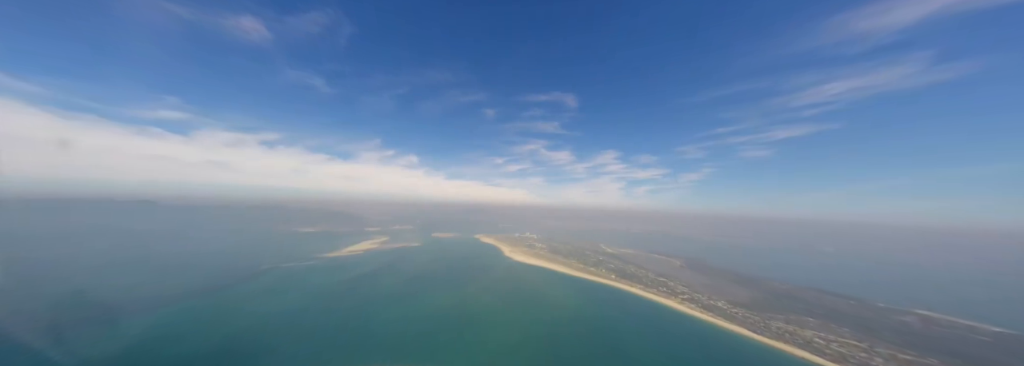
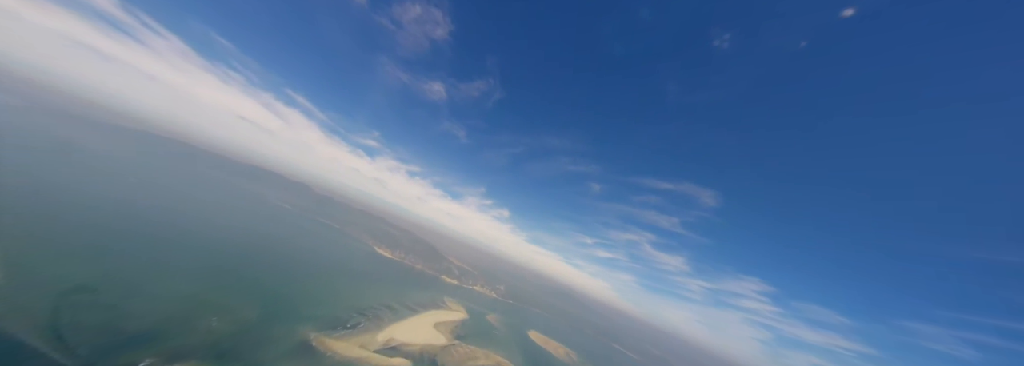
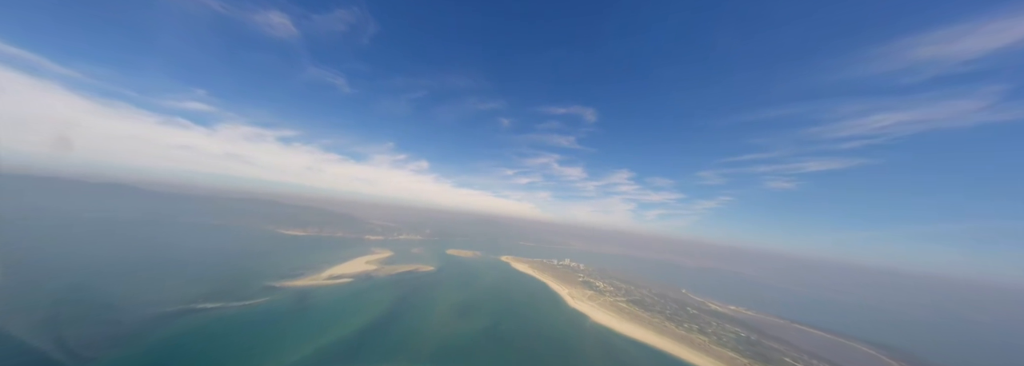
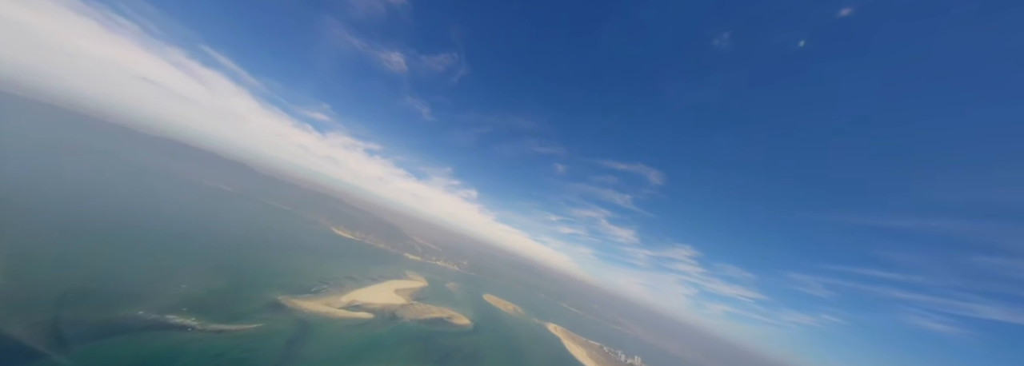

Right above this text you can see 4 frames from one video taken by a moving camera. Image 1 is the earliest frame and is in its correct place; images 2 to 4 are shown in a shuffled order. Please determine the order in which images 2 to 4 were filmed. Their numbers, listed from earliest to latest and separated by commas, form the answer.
3, 4, 2
